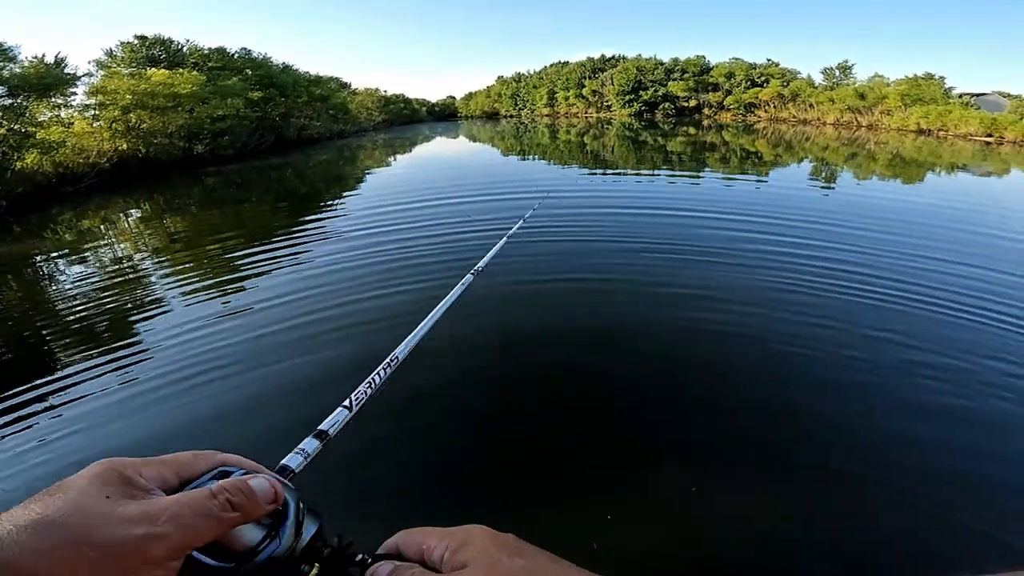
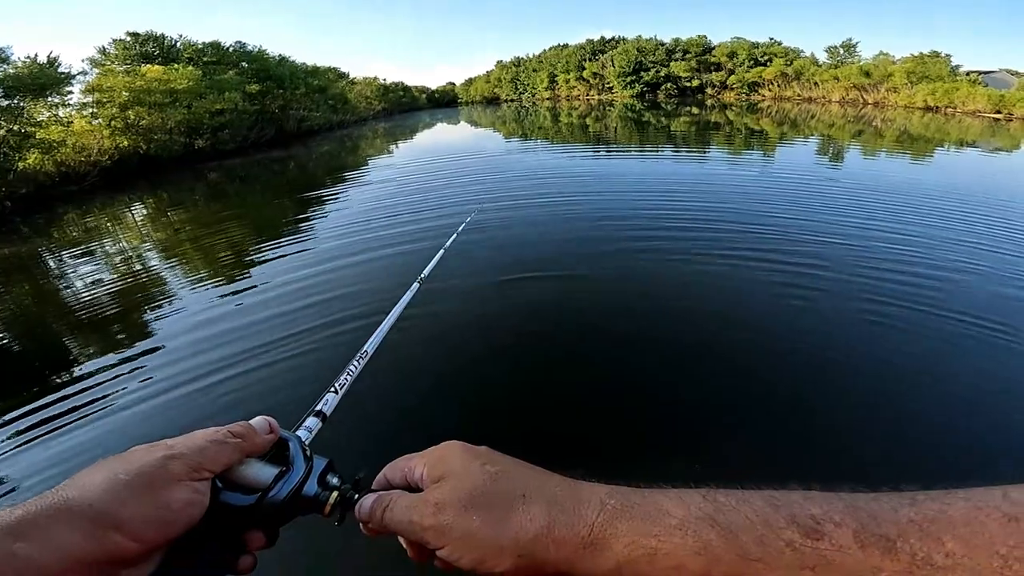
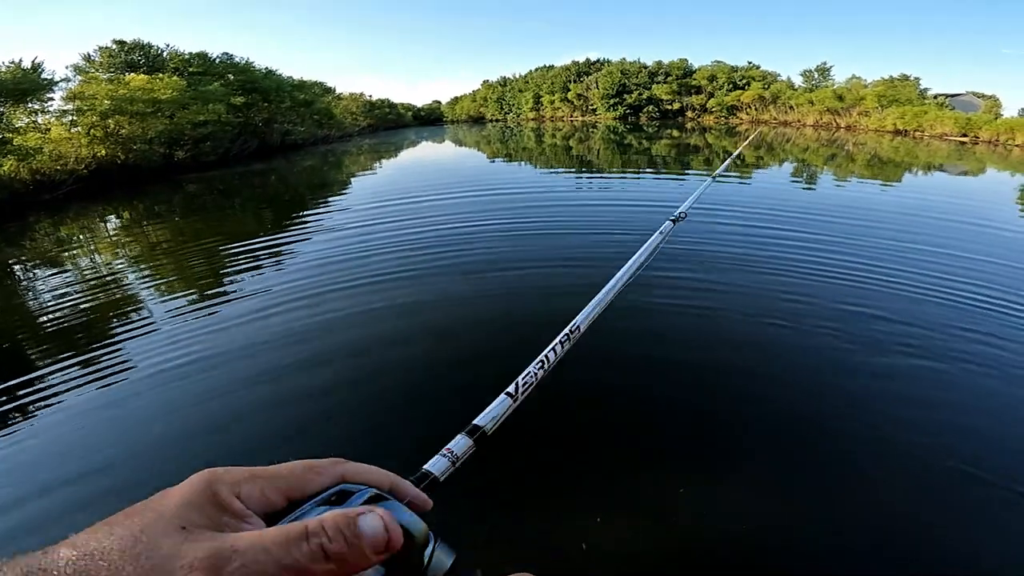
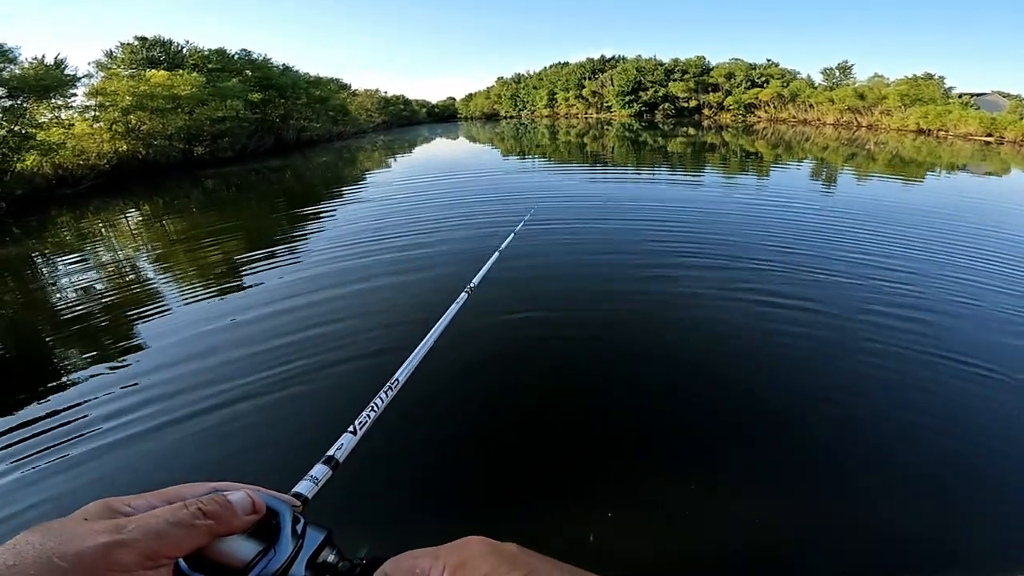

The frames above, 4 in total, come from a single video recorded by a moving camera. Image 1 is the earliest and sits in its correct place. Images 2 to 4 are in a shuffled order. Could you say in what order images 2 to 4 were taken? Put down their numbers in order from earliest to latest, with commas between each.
3, 4, 2
